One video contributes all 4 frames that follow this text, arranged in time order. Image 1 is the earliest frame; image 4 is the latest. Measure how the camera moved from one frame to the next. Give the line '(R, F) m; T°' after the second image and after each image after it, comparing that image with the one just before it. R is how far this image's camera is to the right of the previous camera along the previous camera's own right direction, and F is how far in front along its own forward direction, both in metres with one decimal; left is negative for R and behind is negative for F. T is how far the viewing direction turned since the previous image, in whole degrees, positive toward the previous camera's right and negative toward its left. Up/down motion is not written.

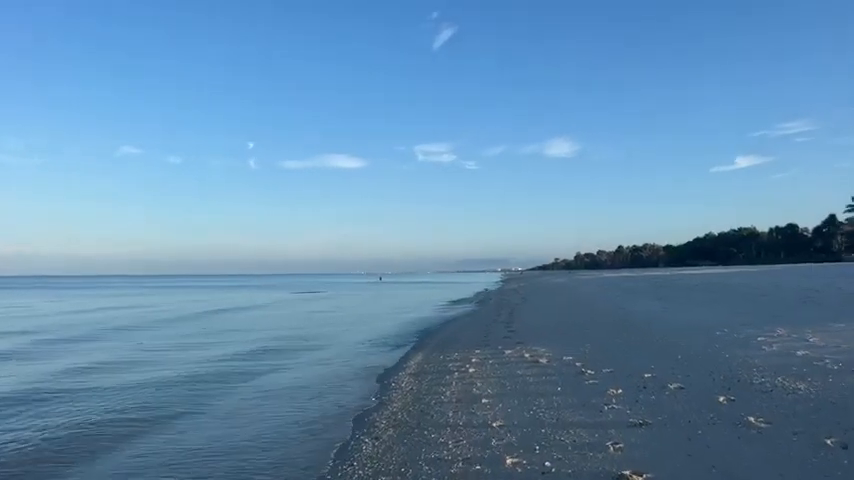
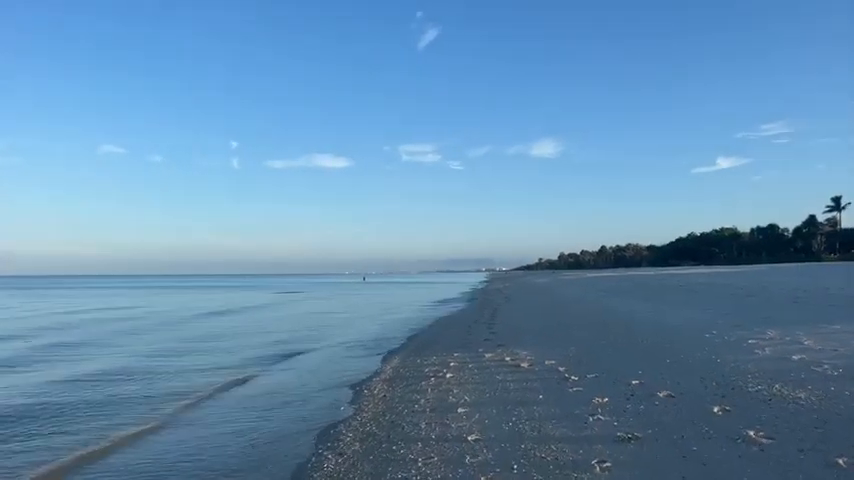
(+0.1, +0.4) m; +1°
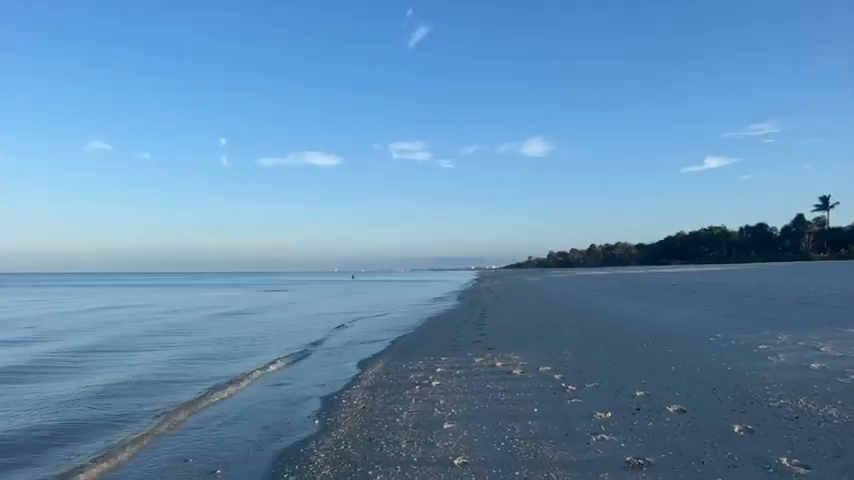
(+0.1, +0.5) m; +1°
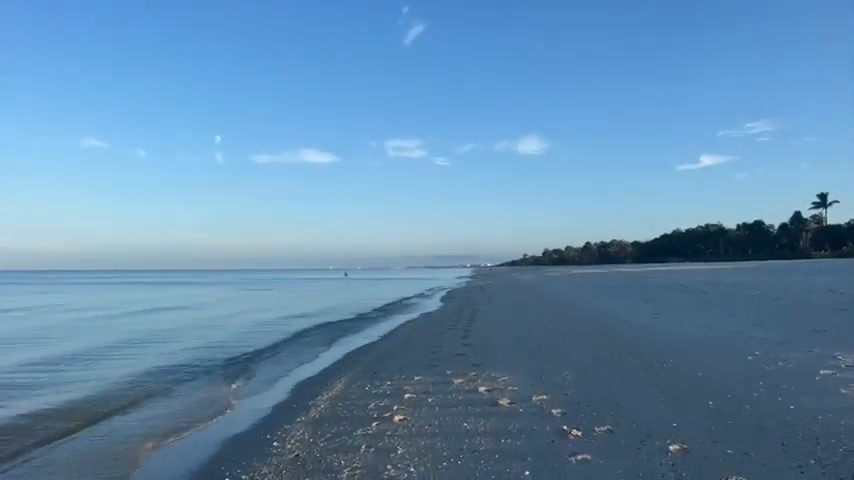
(+0.3, +1.4) m; 0°
